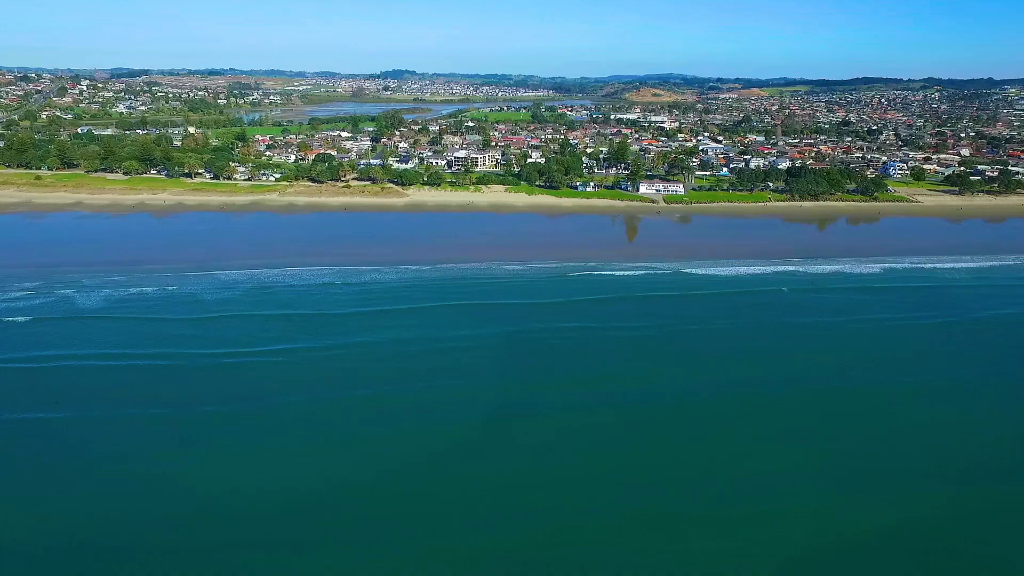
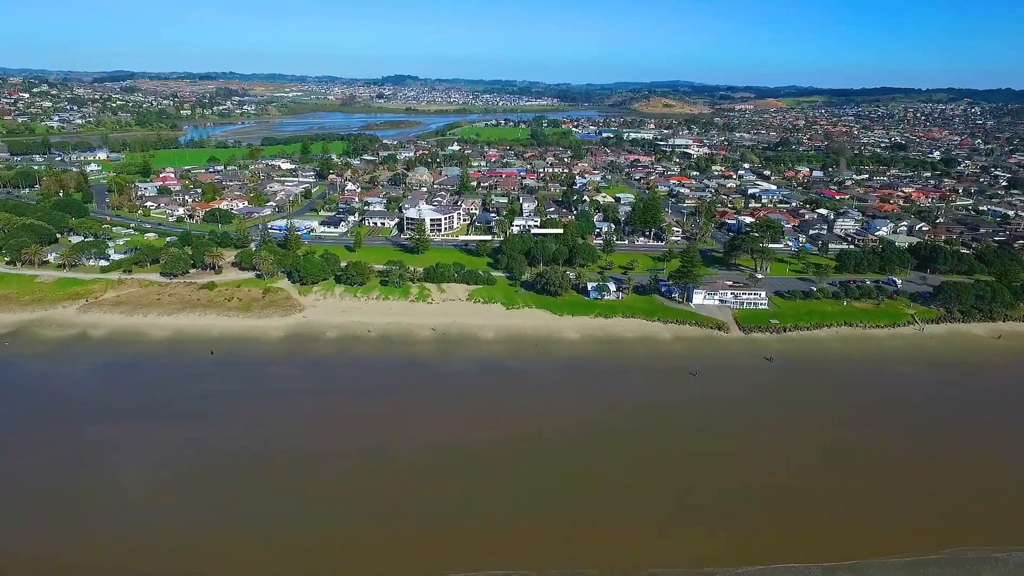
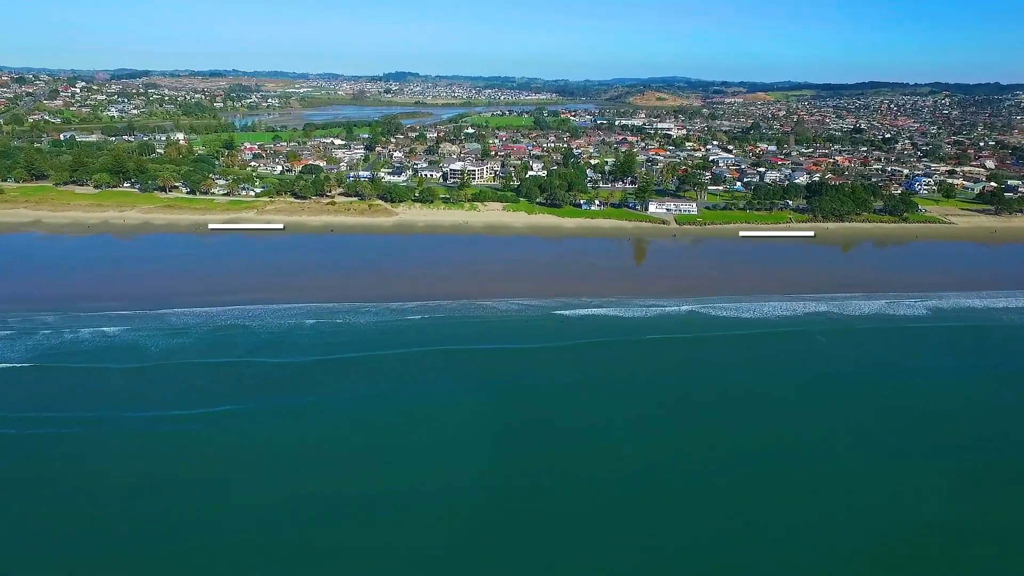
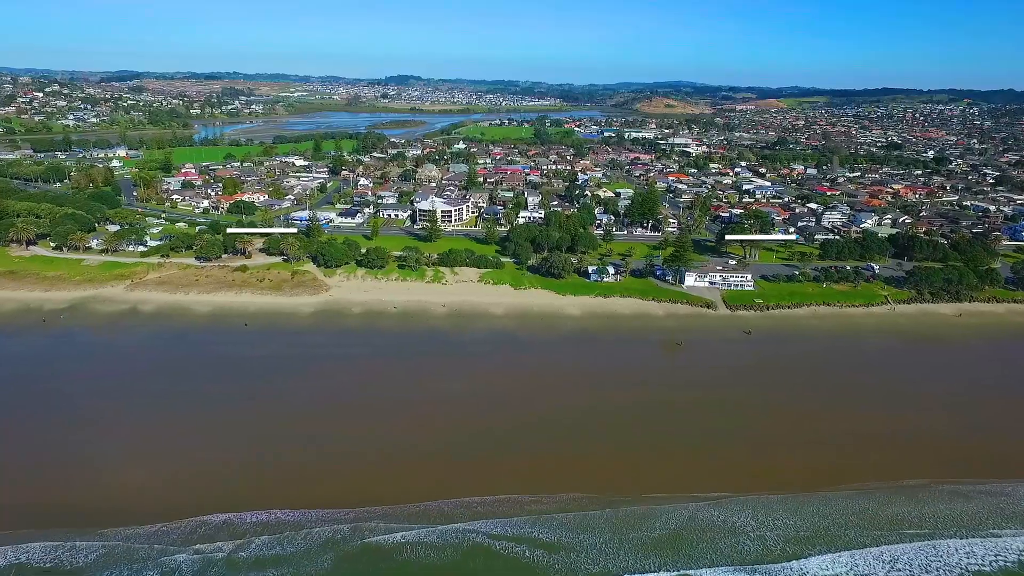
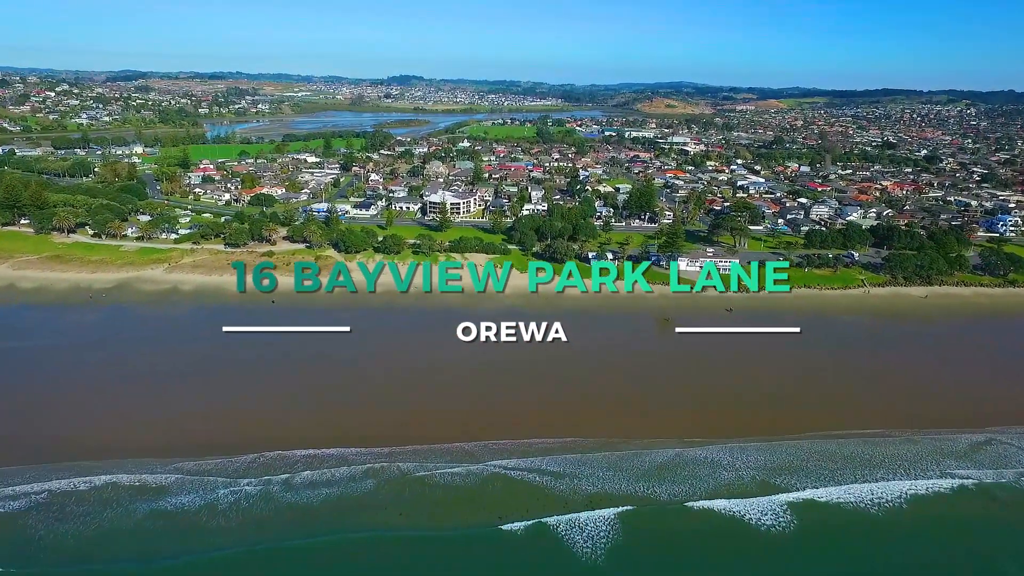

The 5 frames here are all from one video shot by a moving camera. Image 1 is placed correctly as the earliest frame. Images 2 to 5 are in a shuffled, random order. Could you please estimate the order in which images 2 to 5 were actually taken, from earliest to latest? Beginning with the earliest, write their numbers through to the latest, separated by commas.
3, 5, 4, 2
